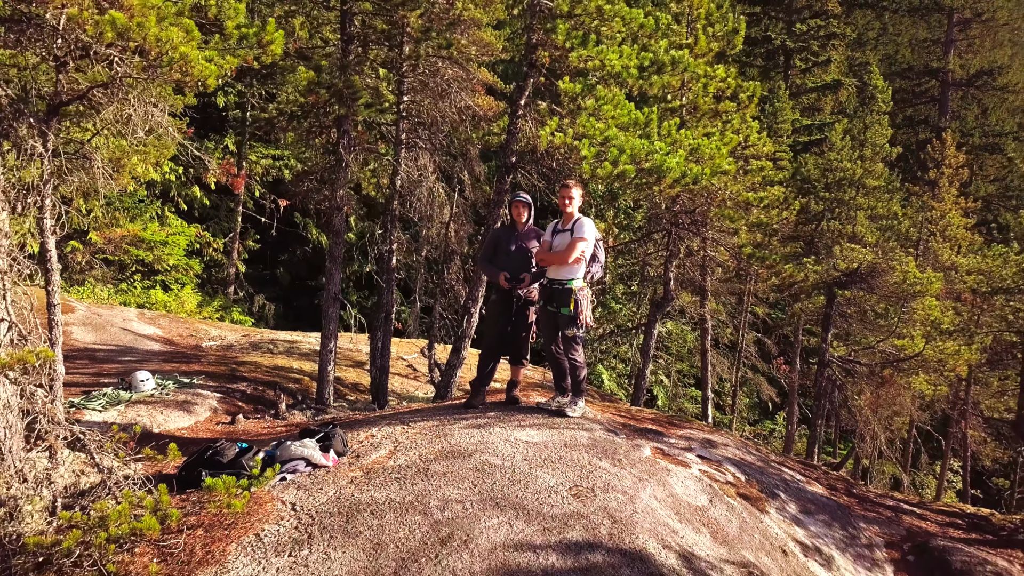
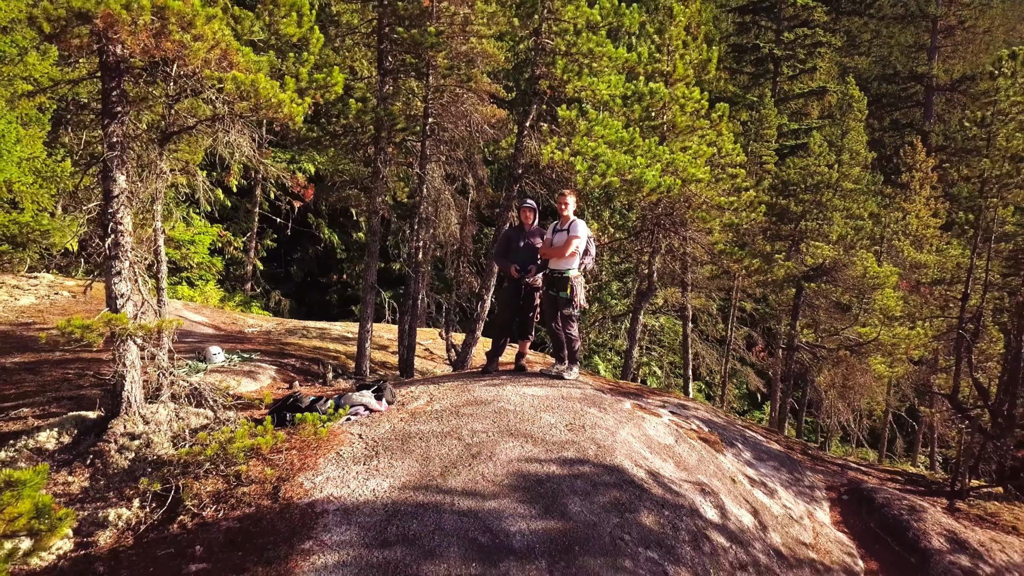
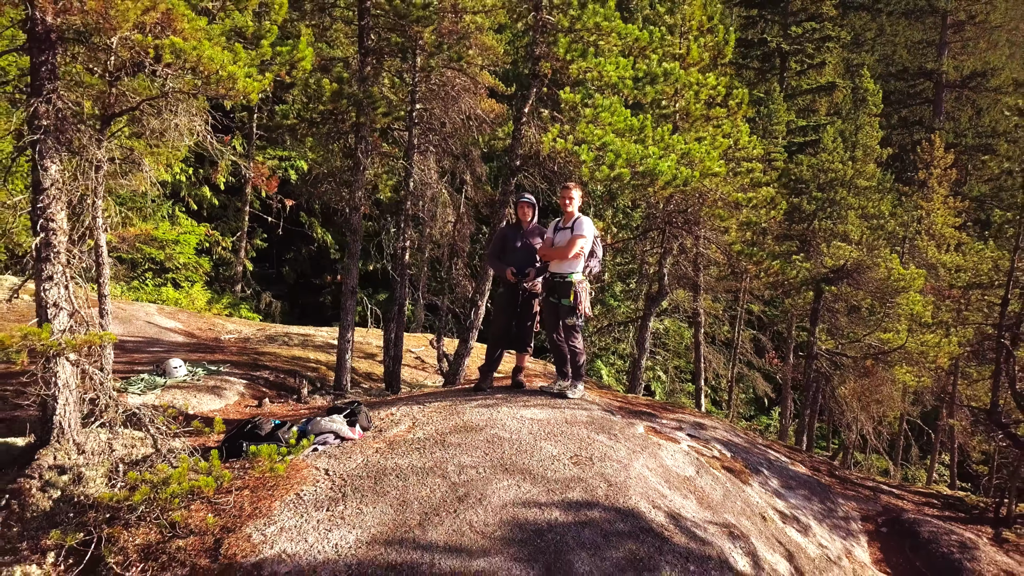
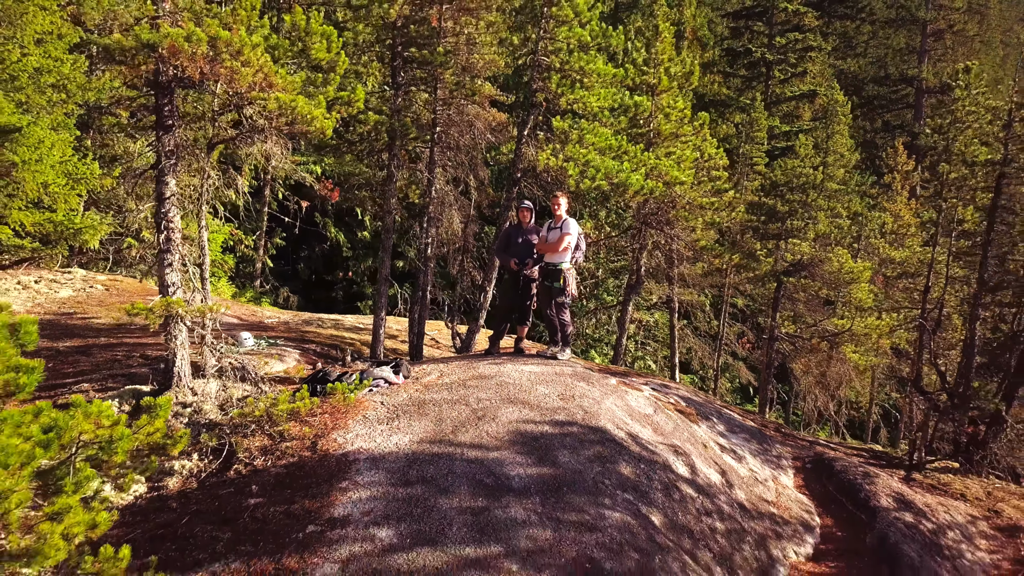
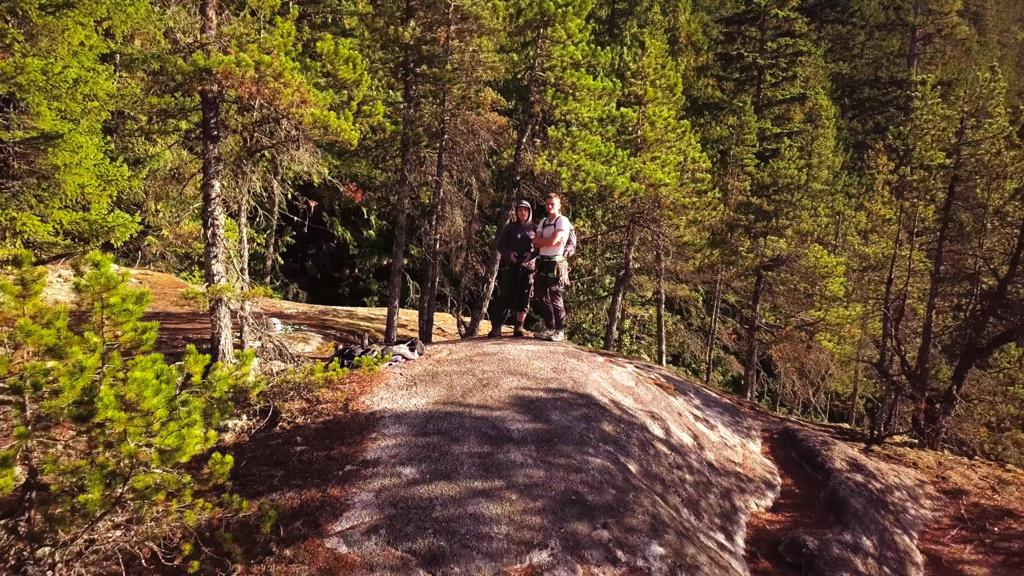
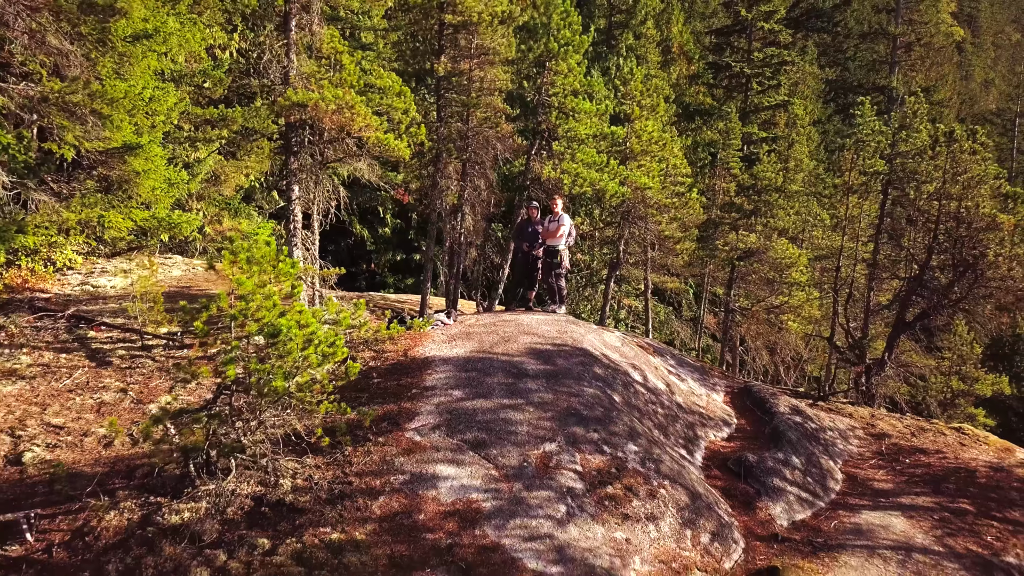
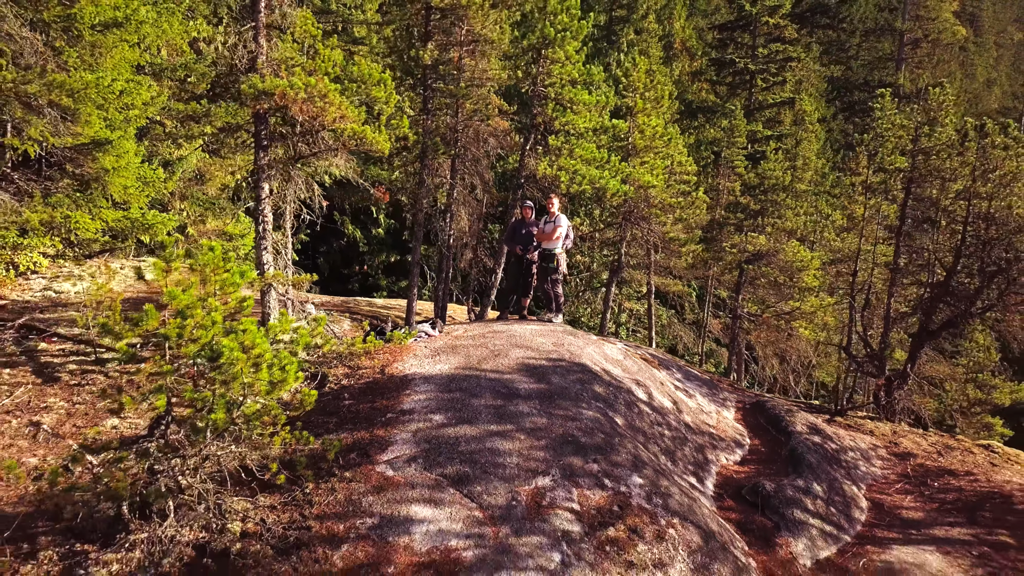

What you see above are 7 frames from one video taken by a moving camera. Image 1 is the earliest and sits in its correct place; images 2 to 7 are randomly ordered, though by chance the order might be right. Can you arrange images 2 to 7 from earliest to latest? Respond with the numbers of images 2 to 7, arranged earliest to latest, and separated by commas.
3, 2, 4, 5, 7, 6
